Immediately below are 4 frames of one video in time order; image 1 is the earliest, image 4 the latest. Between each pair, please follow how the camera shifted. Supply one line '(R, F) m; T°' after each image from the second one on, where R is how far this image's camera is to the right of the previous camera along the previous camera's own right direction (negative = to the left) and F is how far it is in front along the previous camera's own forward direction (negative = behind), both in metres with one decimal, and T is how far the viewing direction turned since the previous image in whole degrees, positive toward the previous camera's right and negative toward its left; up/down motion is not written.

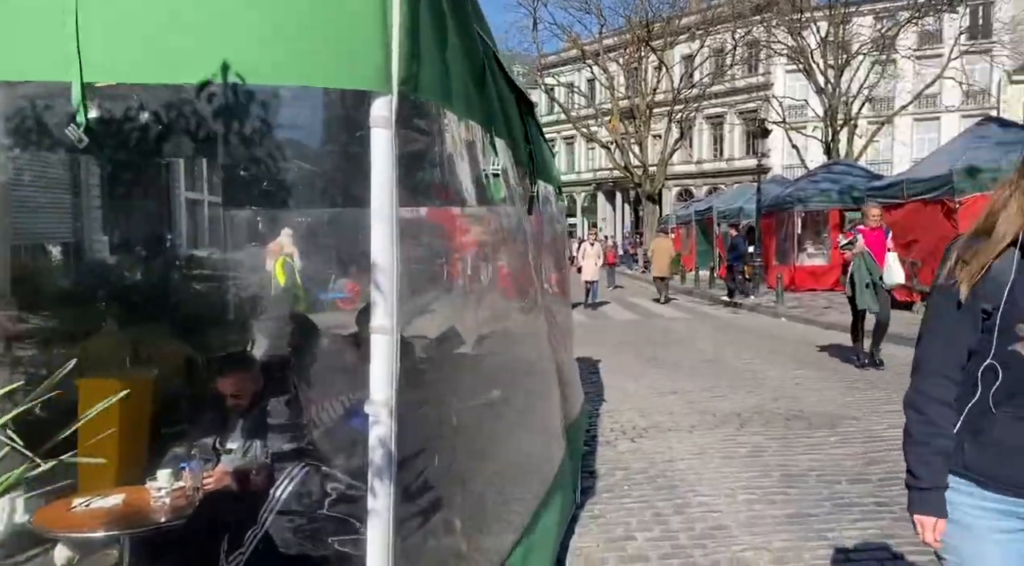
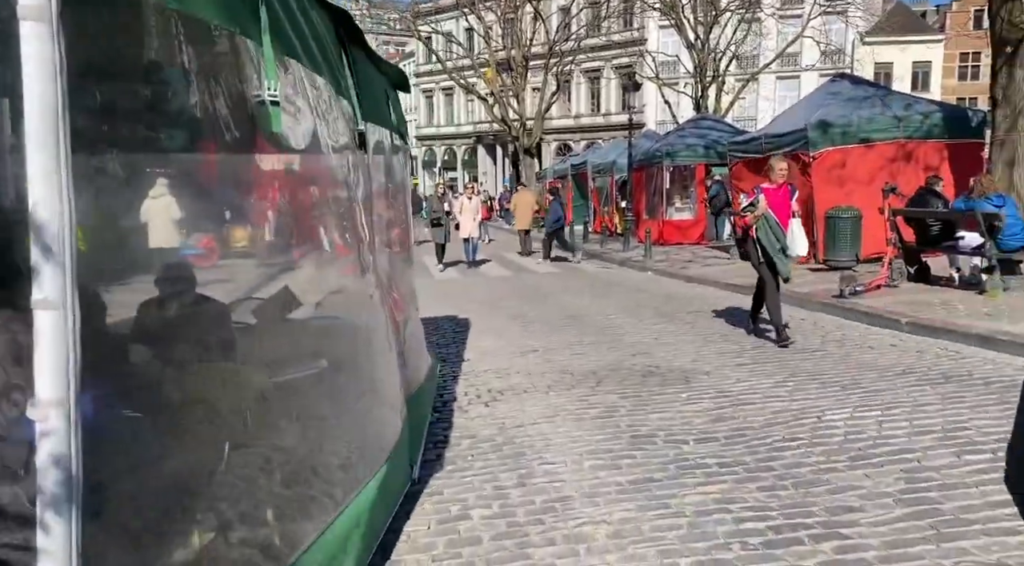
(+0.3, +0.3) m; +8°
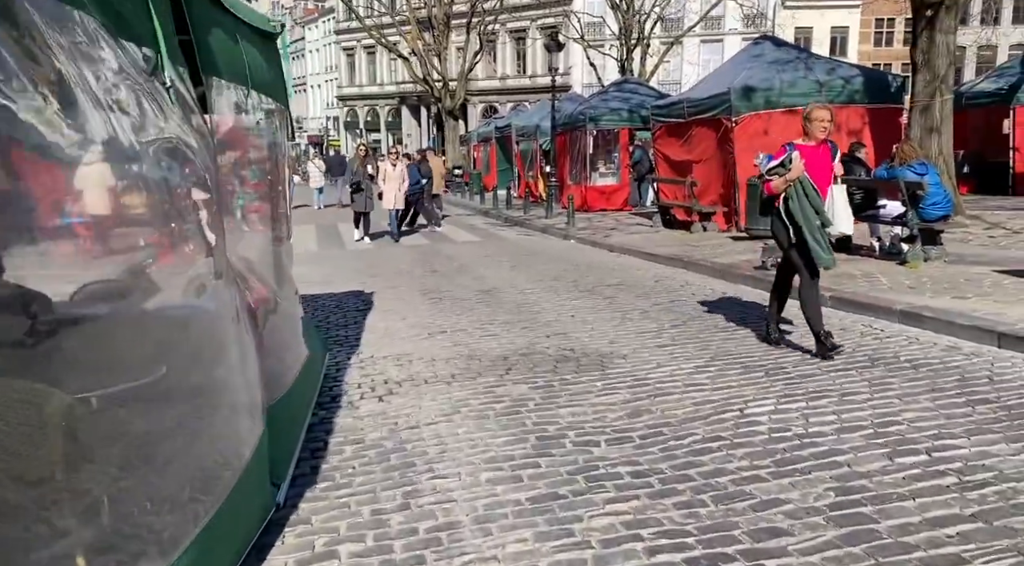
(+0.2, +0.6) m; +5°
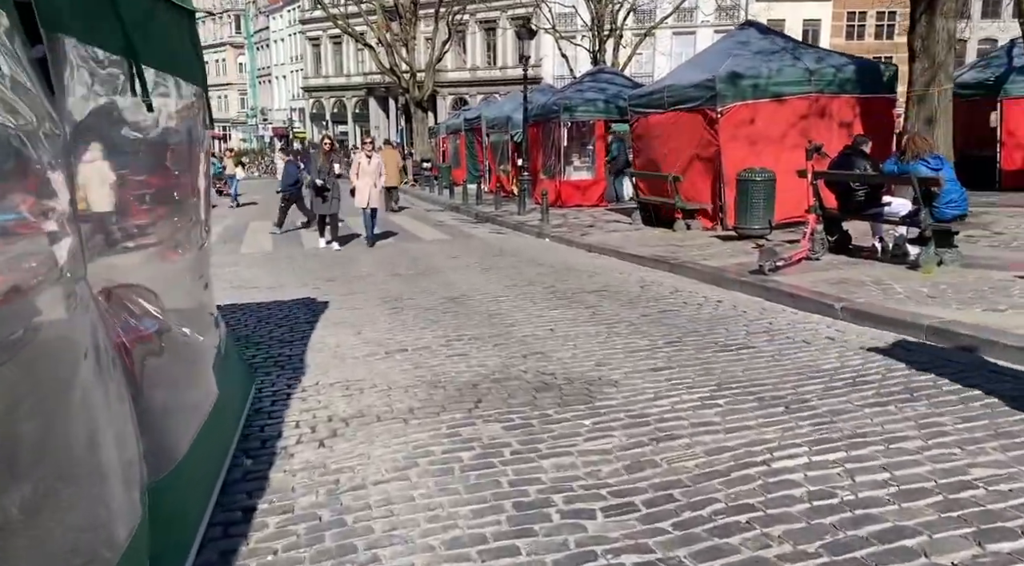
(0.0, +1.0) m; +2°
